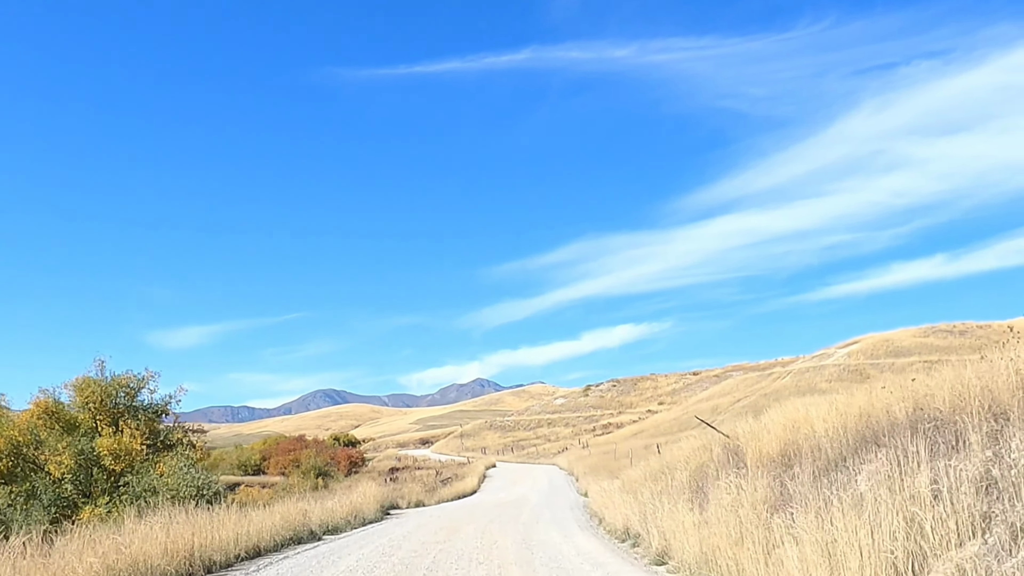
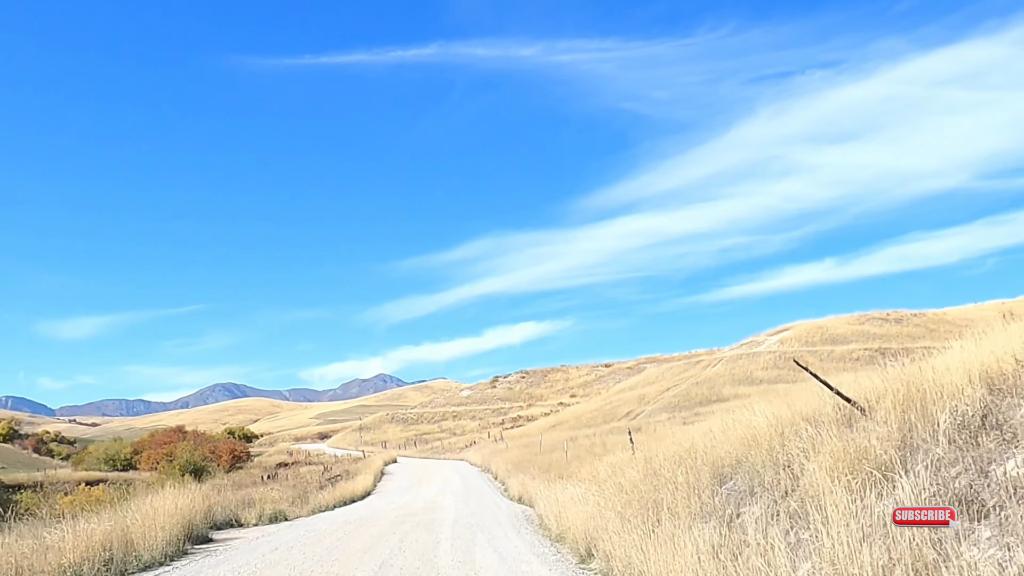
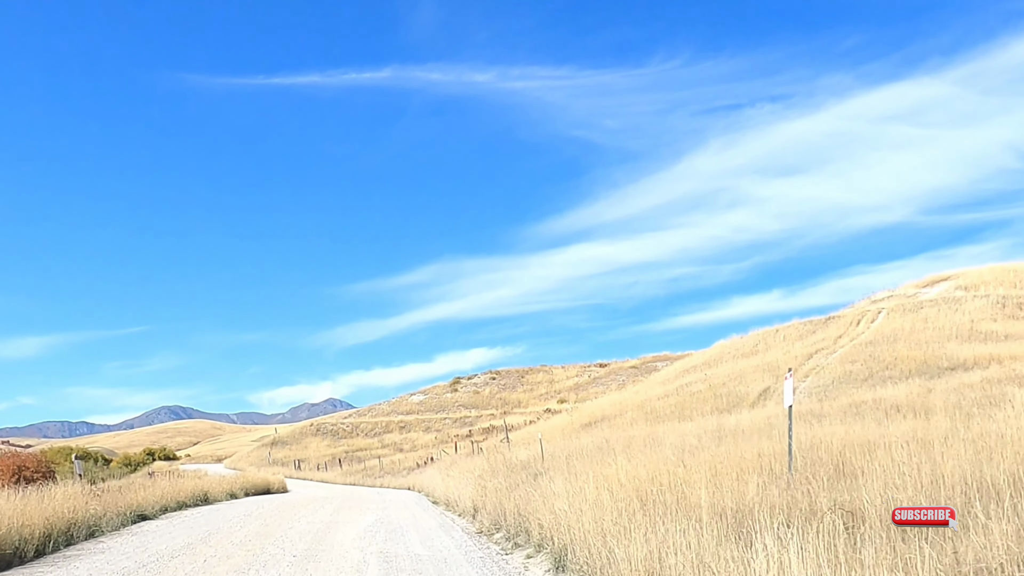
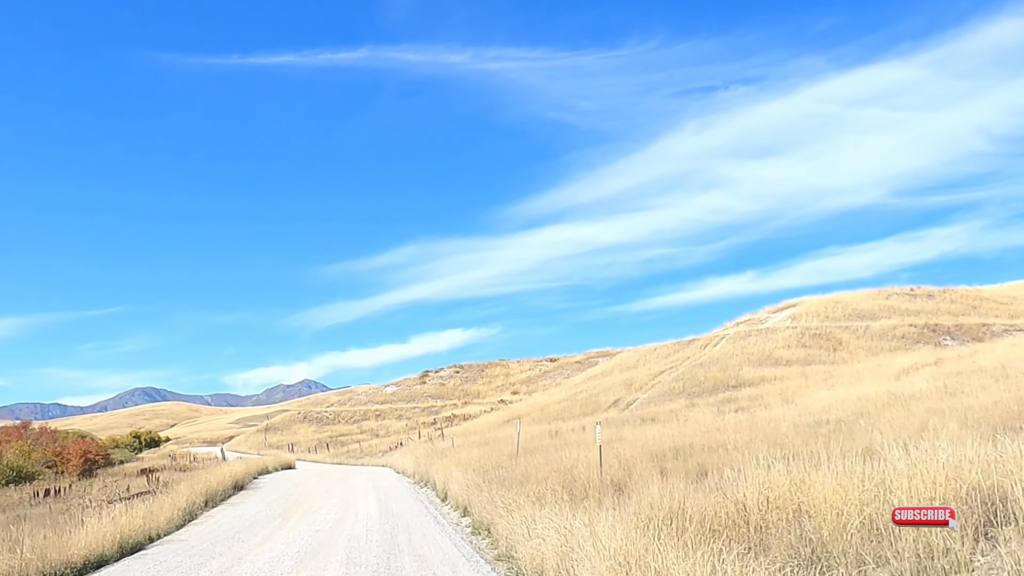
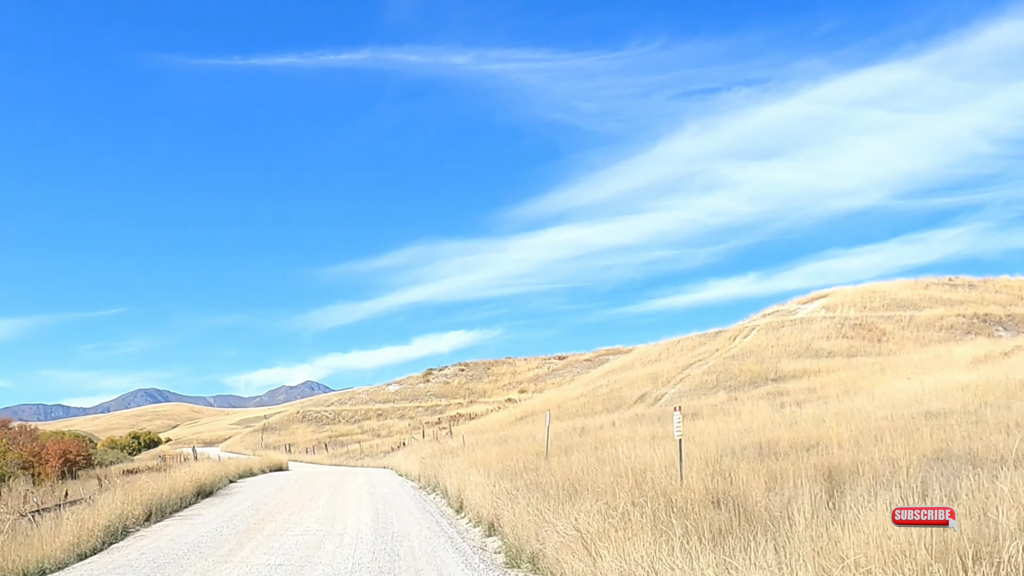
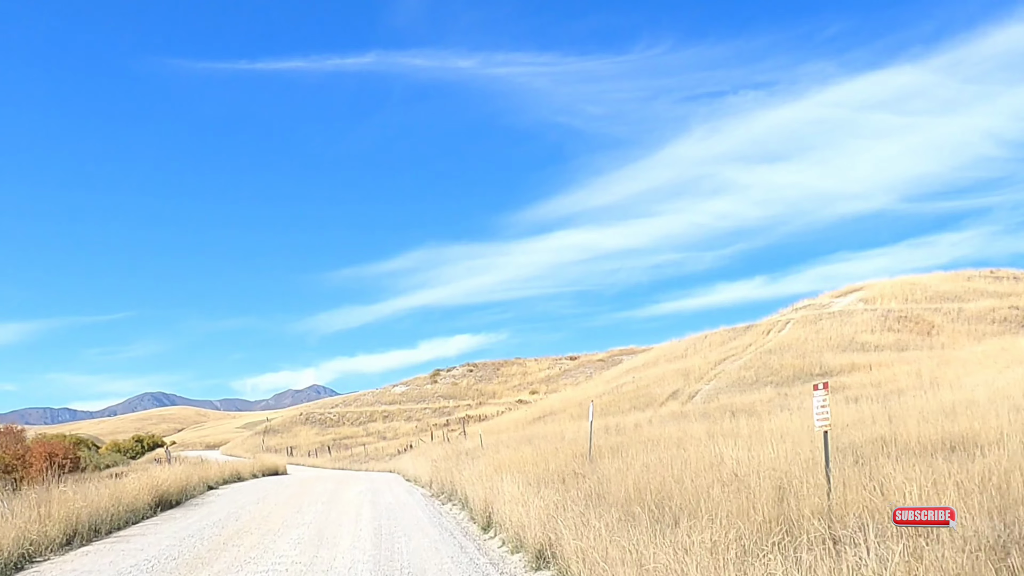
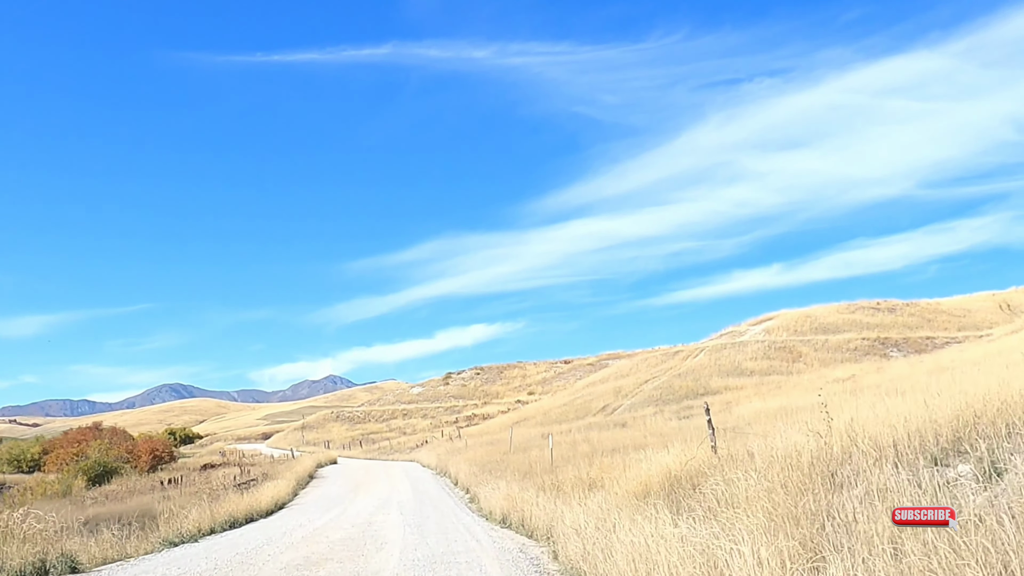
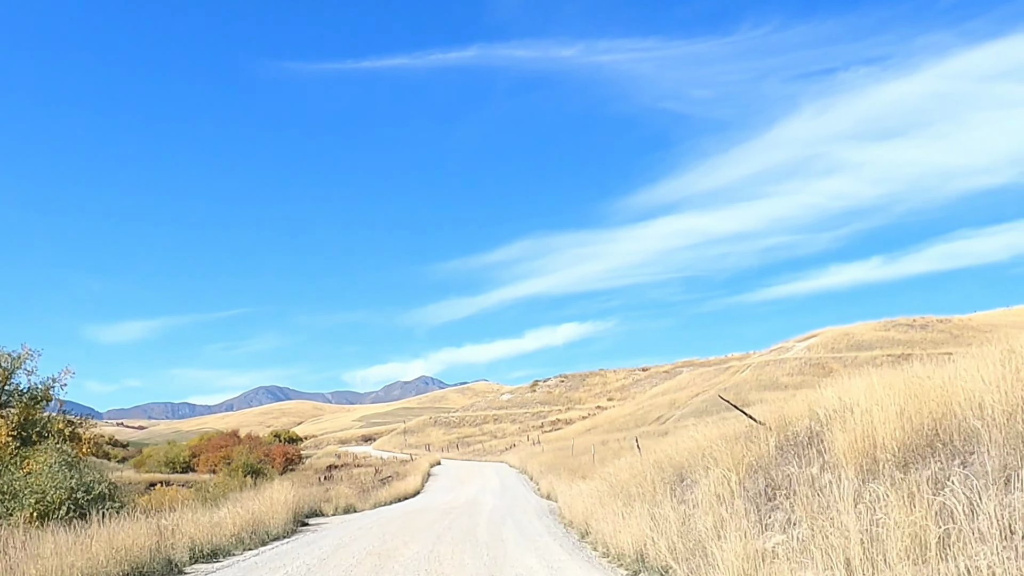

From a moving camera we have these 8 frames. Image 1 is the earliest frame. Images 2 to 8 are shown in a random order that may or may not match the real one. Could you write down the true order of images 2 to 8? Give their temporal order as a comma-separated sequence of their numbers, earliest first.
8, 2, 7, 4, 5, 6, 3
